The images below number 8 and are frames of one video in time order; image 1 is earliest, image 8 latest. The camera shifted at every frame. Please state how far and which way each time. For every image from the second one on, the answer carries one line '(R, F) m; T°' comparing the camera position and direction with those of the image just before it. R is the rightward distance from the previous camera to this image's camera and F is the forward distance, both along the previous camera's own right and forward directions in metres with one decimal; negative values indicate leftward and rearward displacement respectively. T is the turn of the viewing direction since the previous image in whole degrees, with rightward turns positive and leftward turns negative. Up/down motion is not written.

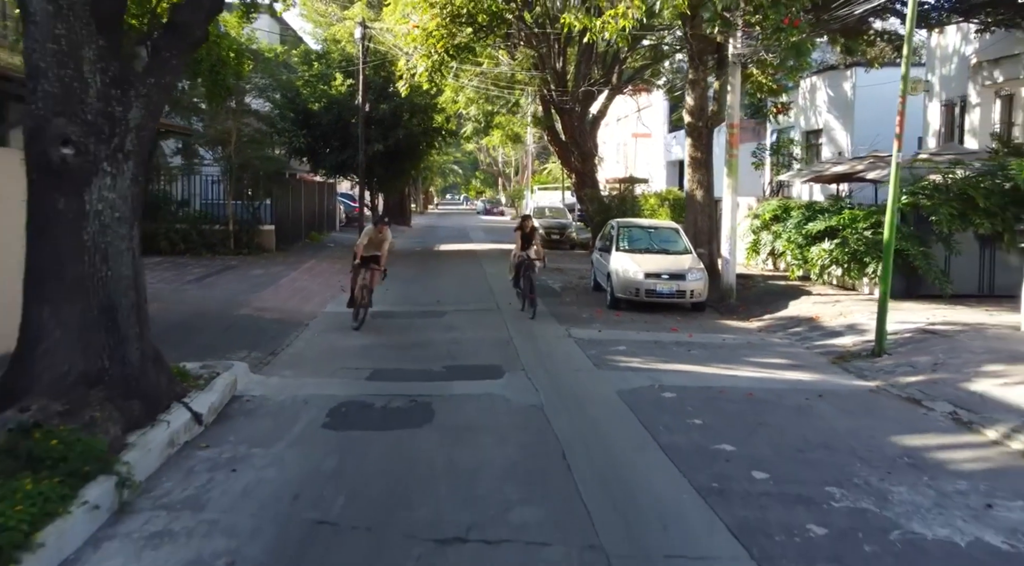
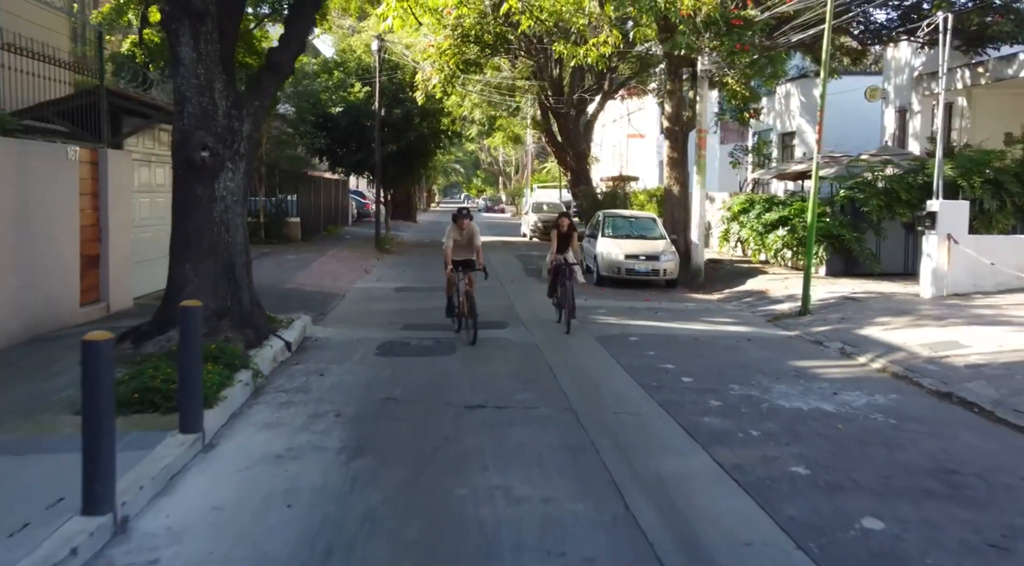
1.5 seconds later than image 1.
(0.0, -2.8) m; 0°
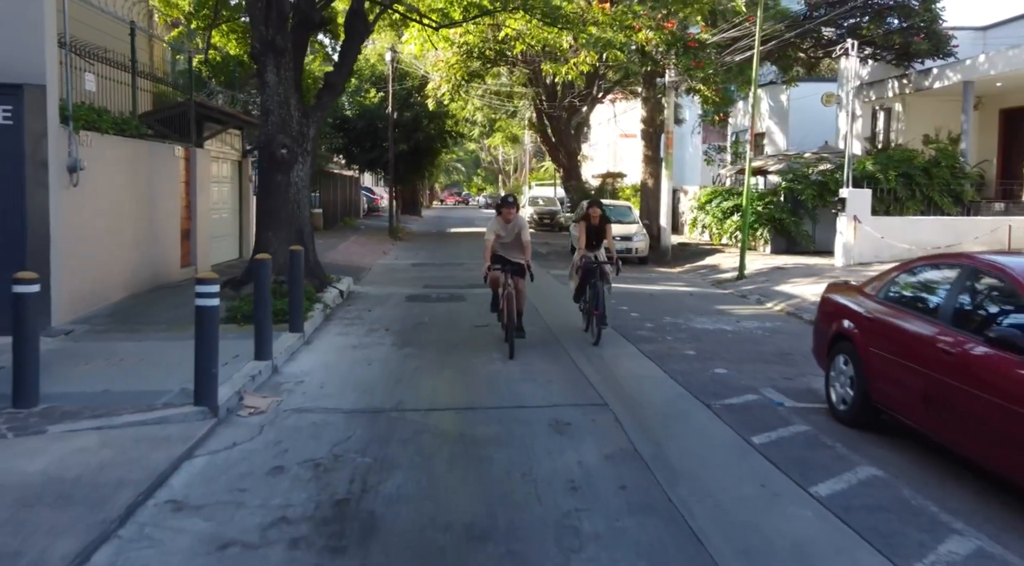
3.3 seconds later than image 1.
(+0.1, -3.5) m; 0°
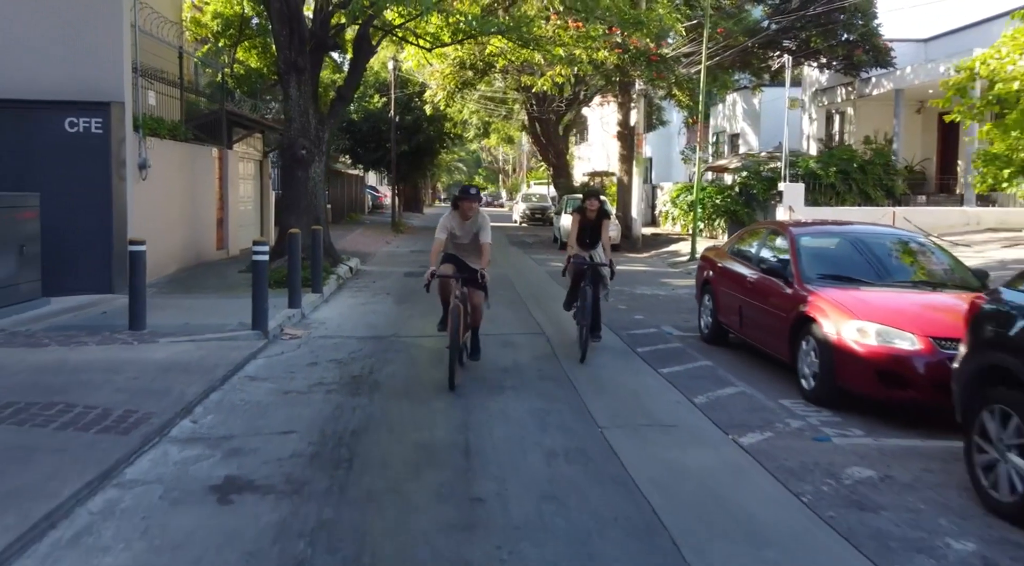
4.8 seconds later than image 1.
(+0.5, -2.8) m; 0°
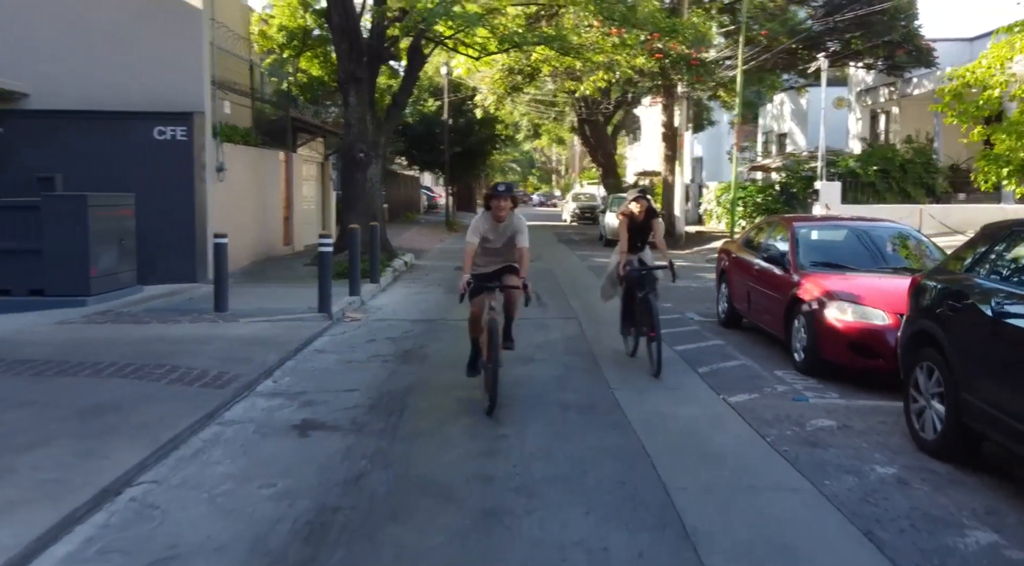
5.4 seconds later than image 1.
(+0.2, -1.1) m; -4°
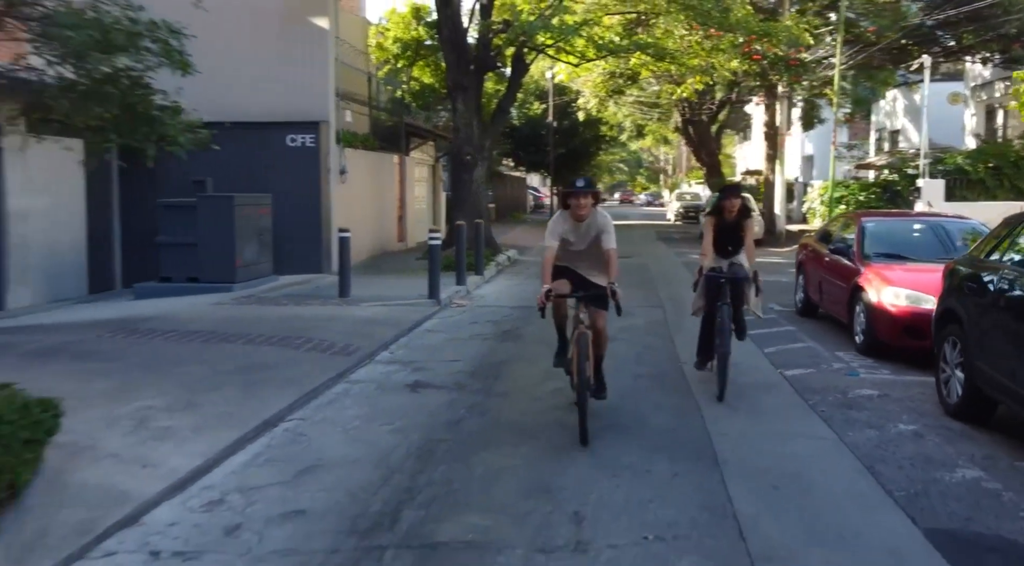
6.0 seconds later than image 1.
(+0.3, -1.1) m; -8°
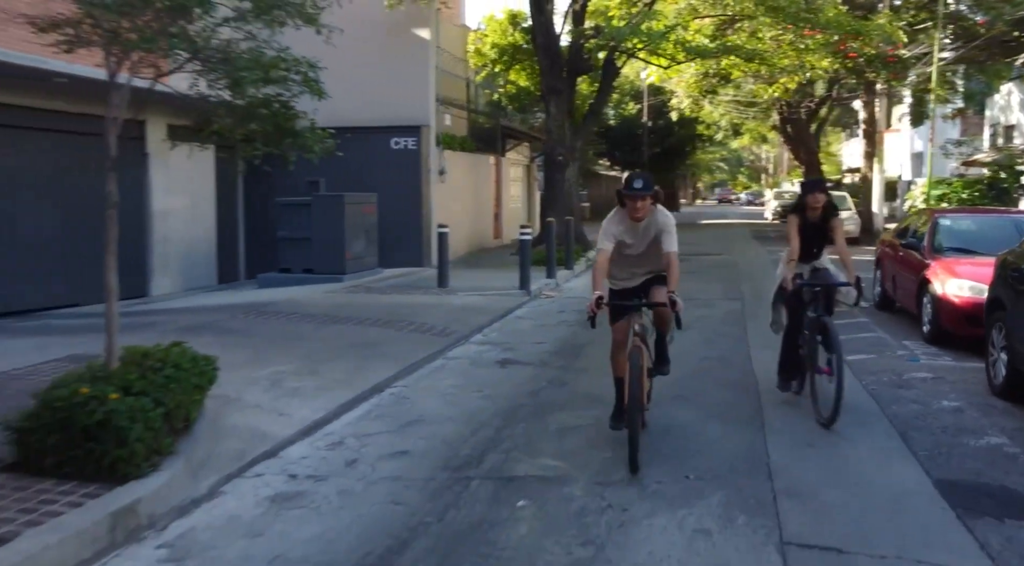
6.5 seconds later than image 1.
(+0.2, -0.8) m; -7°
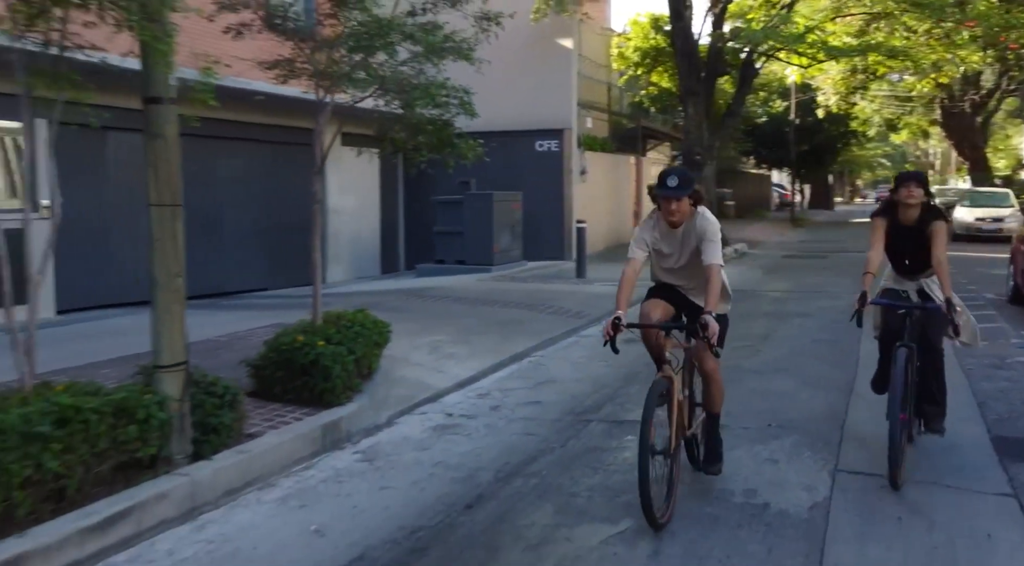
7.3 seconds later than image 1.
(+0.2, -1.1) m; -10°
